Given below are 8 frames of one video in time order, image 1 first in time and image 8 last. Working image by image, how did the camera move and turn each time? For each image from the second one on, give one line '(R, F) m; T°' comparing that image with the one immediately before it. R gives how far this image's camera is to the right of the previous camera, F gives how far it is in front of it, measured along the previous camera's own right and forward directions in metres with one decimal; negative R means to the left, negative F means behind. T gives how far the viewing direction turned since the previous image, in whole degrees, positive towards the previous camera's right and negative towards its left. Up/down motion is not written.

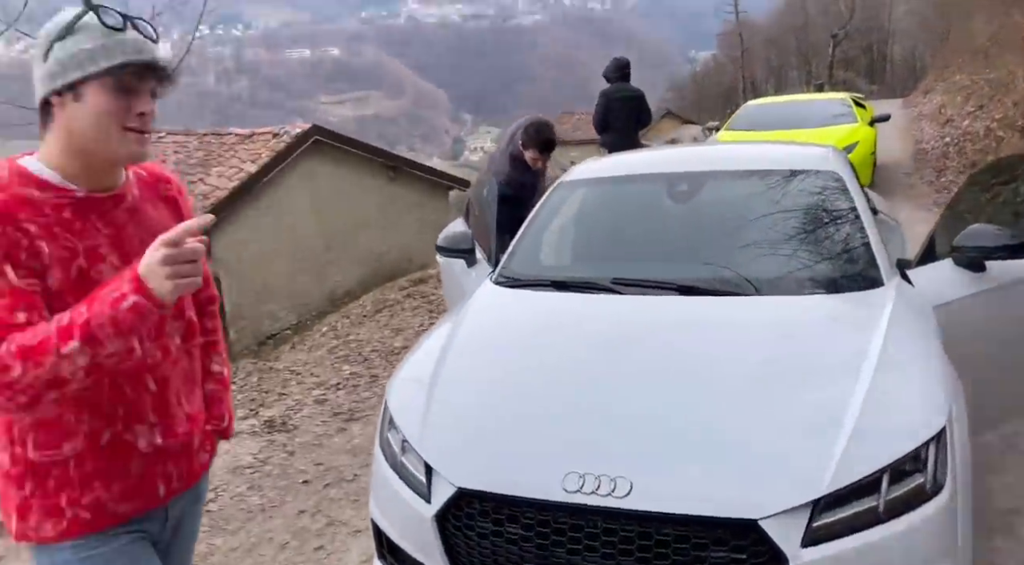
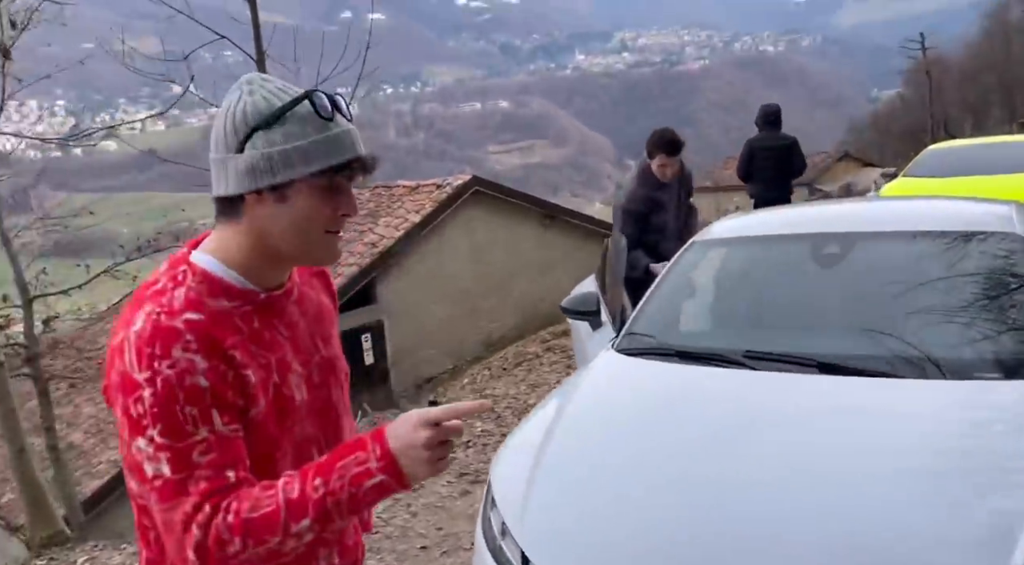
(+0.1, +0.2) m; -10°
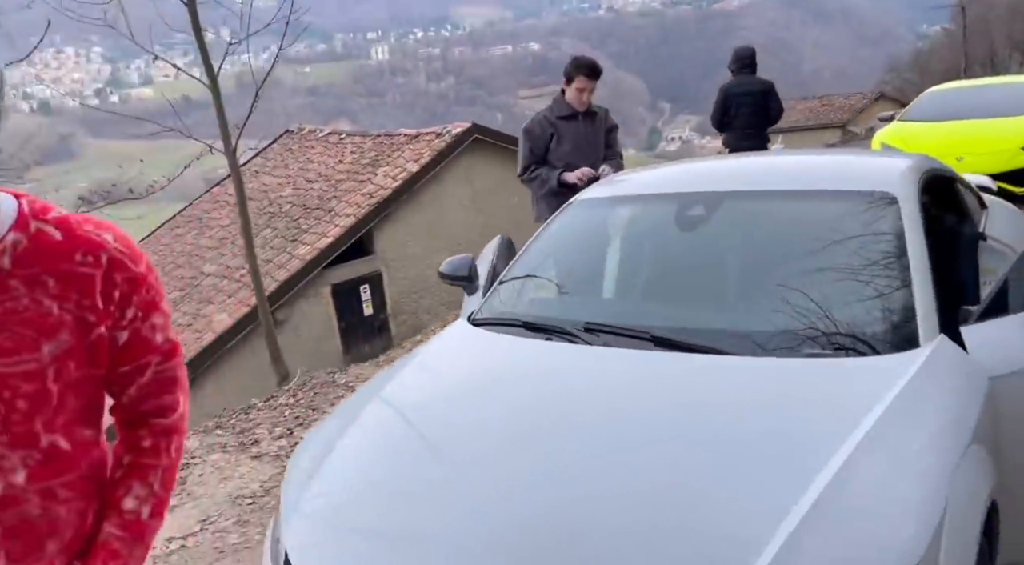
(+0.6, +0.2) m; -2°
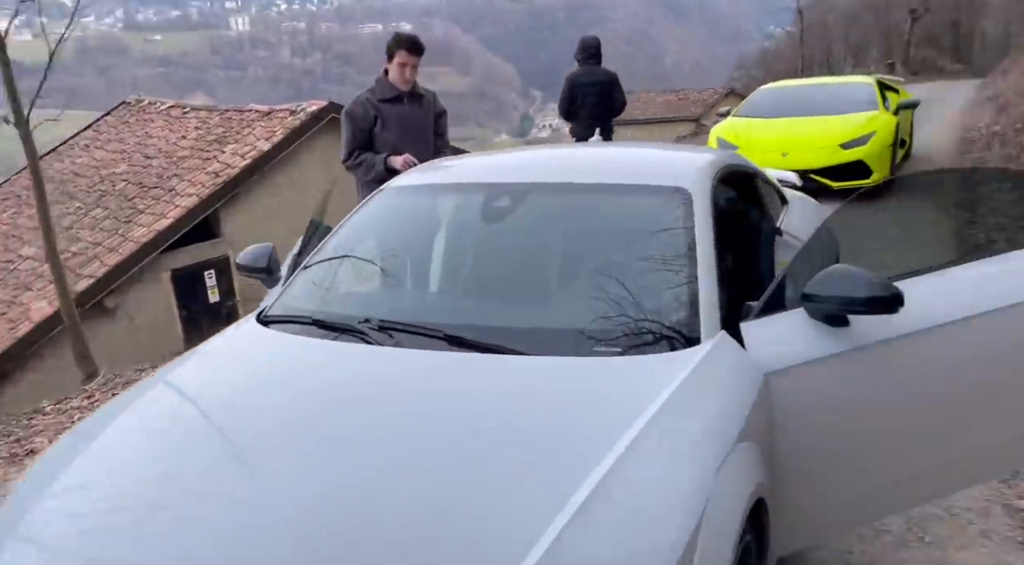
(+0.2, +0.1) m; +9°
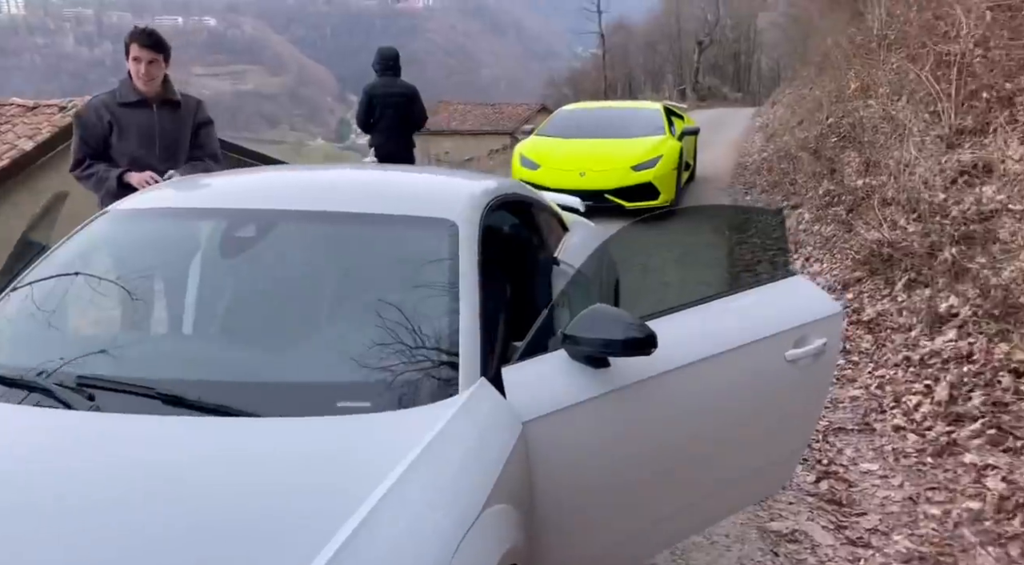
(+0.1, +0.1) m; +12°
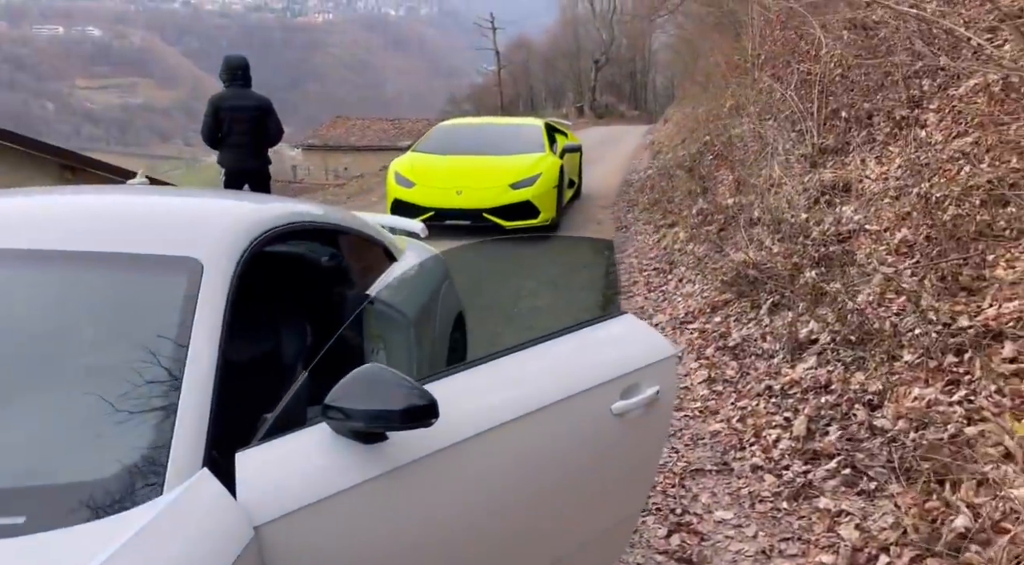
(+0.3, +0.4) m; +6°
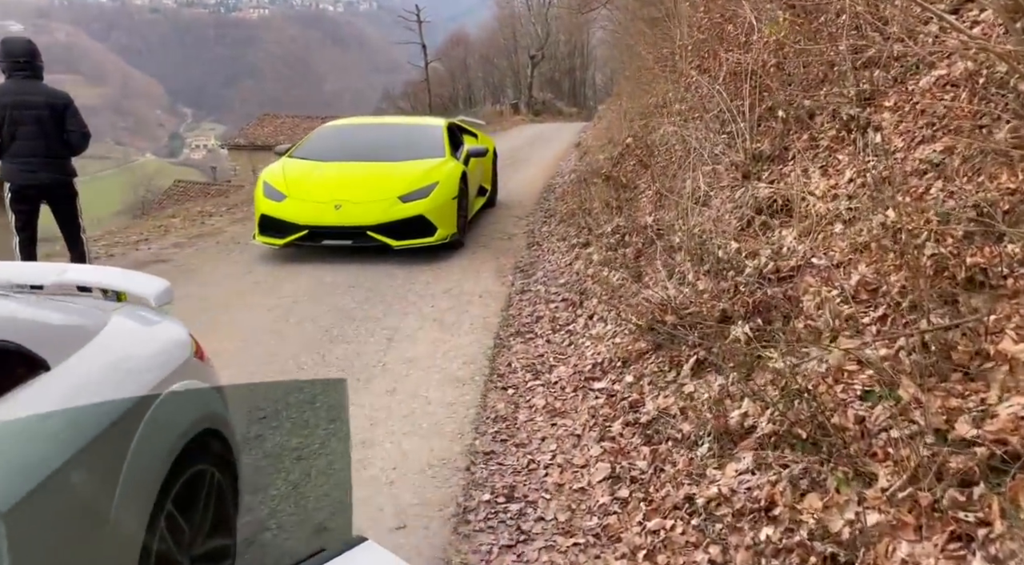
(+0.5, +1.5) m; +4°
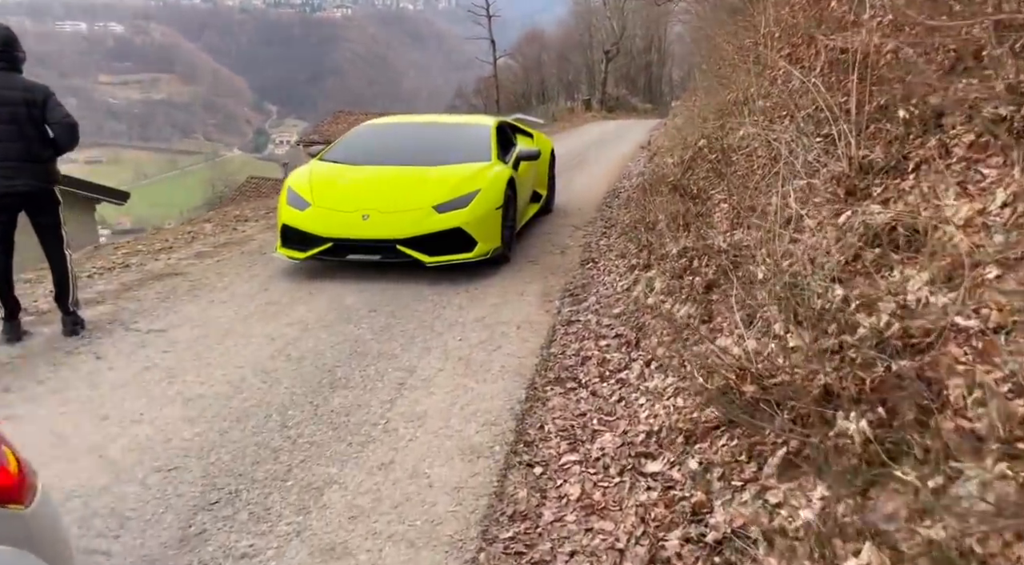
(+0.2, +1.3) m; -5°
